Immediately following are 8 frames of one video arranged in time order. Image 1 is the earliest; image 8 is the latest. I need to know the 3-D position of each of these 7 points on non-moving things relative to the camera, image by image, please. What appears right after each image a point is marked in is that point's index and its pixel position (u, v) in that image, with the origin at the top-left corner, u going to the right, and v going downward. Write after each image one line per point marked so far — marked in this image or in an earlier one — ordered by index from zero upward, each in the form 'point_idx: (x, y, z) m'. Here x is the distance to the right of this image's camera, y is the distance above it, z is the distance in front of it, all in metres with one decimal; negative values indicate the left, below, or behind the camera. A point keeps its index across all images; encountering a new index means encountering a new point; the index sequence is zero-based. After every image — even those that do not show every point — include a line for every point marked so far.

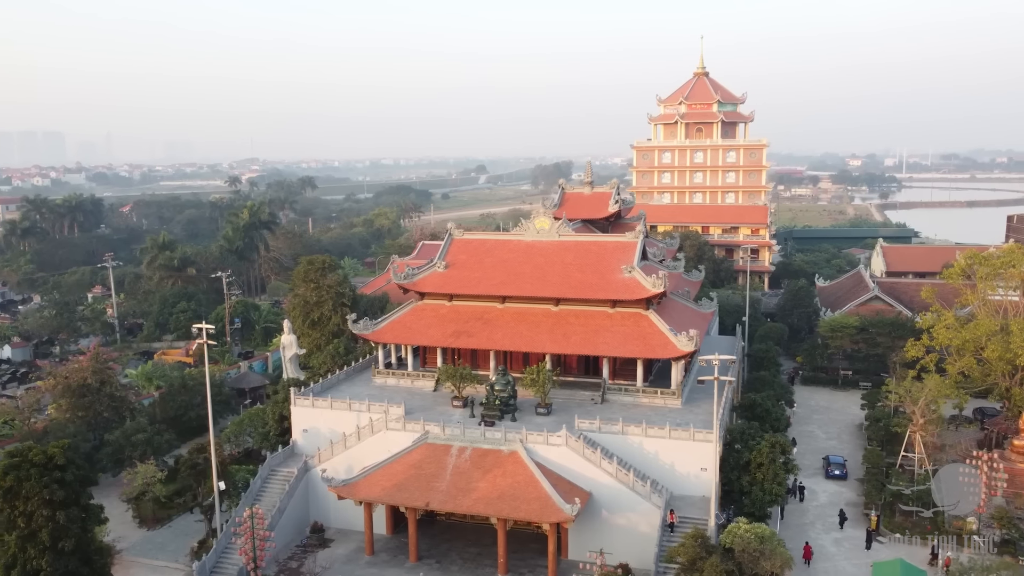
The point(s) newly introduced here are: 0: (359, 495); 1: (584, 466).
0: (-3.8, -5.1, +18.8) m
1: (+1.8, -4.4, +18.9) m
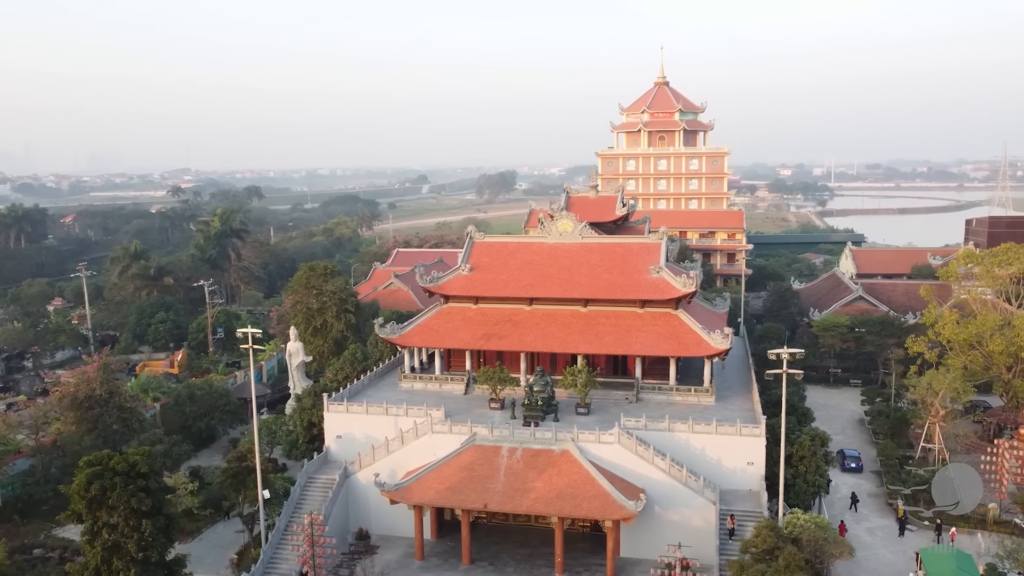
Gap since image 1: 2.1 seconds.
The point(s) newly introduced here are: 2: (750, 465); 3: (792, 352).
0: (-2.4, -5.1, +18.5) m
1: (+3.2, -4.4, +19.1) m
2: (+6.1, -4.6, +19.6) m
3: (+7.9, -1.6, +19.3) m
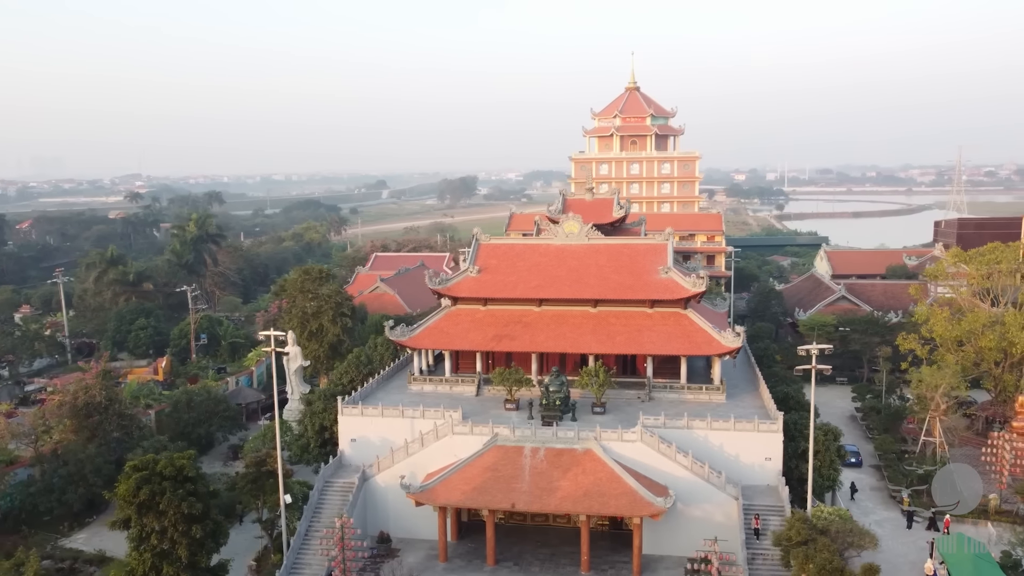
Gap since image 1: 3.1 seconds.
0: (-1.8, -5.1, +18.4) m
1: (+3.8, -4.4, +19.3) m
2: (+6.7, -4.5, +19.9) m
3: (+8.4, -1.5, +19.7) m
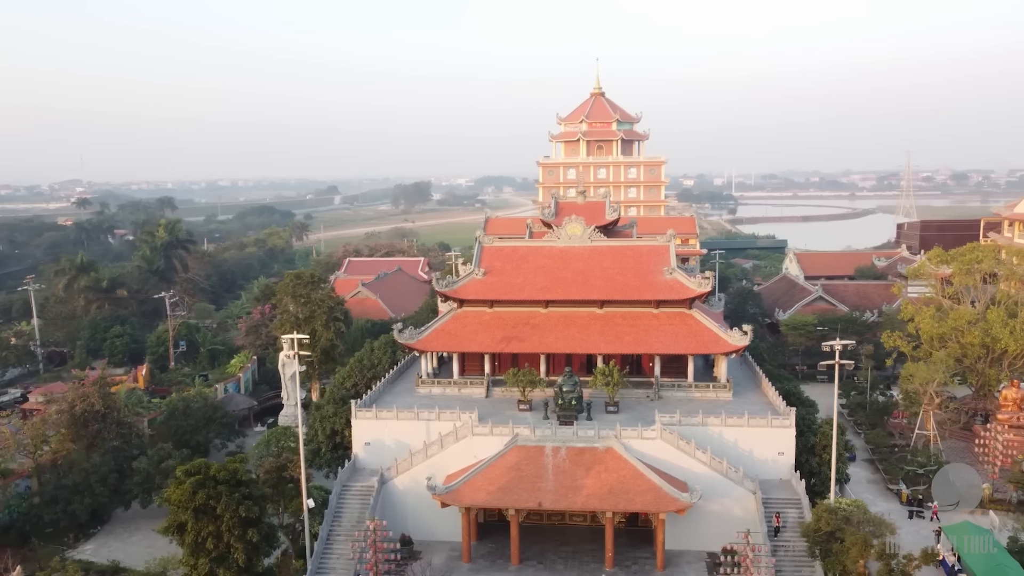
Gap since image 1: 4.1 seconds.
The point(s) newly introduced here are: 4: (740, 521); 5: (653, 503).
0: (-1.1, -5.2, +18.5) m
1: (+4.3, -4.4, +19.6) m
2: (+7.2, -4.5, +20.4) m
3: (+8.9, -1.5, +20.3) m
4: (+5.8, -6.0, +19.4) m
5: (+3.3, -5.1, +18.0) m
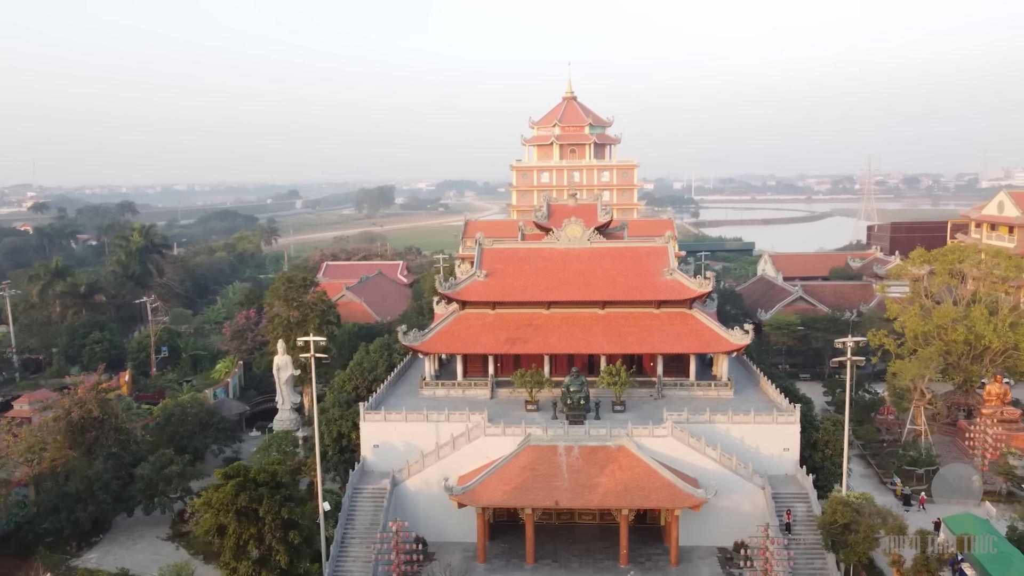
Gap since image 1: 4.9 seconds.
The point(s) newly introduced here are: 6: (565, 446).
0: (-0.7, -5.2, +18.5) m
1: (+4.7, -4.4, +19.9) m
2: (+7.5, -4.5, +20.9) m
3: (+9.2, -1.4, +20.9) m
4: (+6.2, -5.9, +19.8) m
5: (+3.8, -5.1, +18.3) m
6: (+1.4, -4.1, +19.9) m
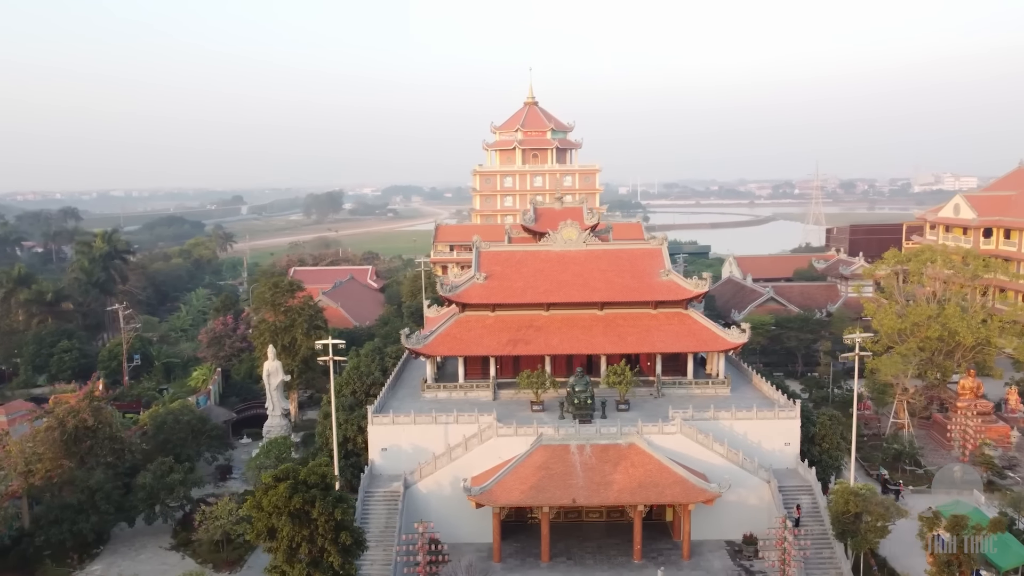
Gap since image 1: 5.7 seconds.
0: (-0.3, -5.2, +18.7) m
1: (+5.0, -4.4, +20.4) m
2: (+7.8, -4.5, +21.5) m
3: (+9.5, -1.4, +21.7) m
4: (+6.6, -5.9, +20.4) m
5: (+4.2, -5.1, +18.7) m
6: (+1.7, -4.2, +20.2) m
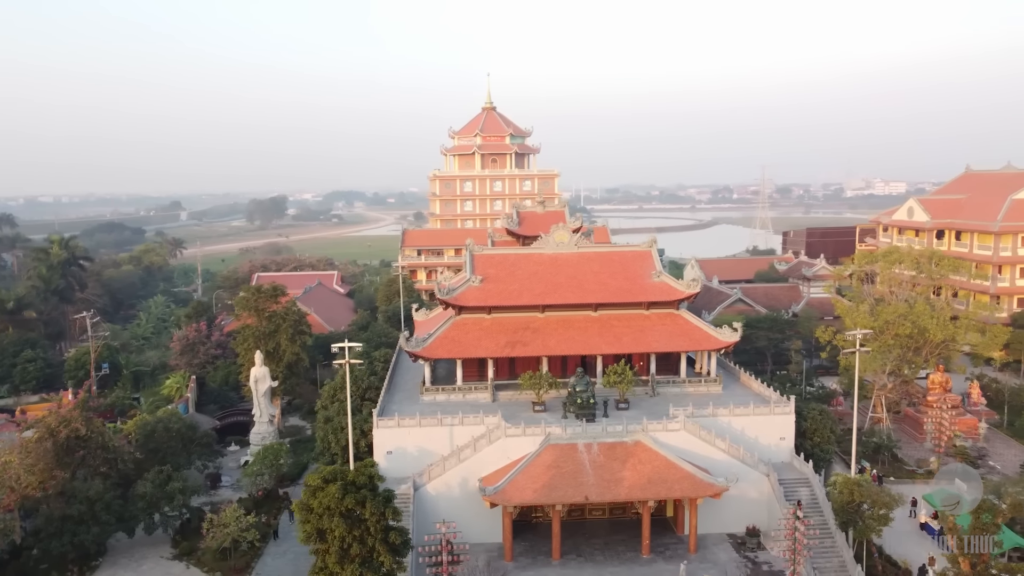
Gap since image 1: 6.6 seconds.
0: (+0.1, -5.3, +19.0) m
1: (+5.2, -4.4, +21.0) m
2: (+7.9, -4.5, +22.3) m
3: (+9.6, -1.4, +22.6) m
4: (+6.8, -5.9, +21.1) m
5: (+4.5, -5.1, +19.2) m
6: (+2.0, -4.2, +20.6) m
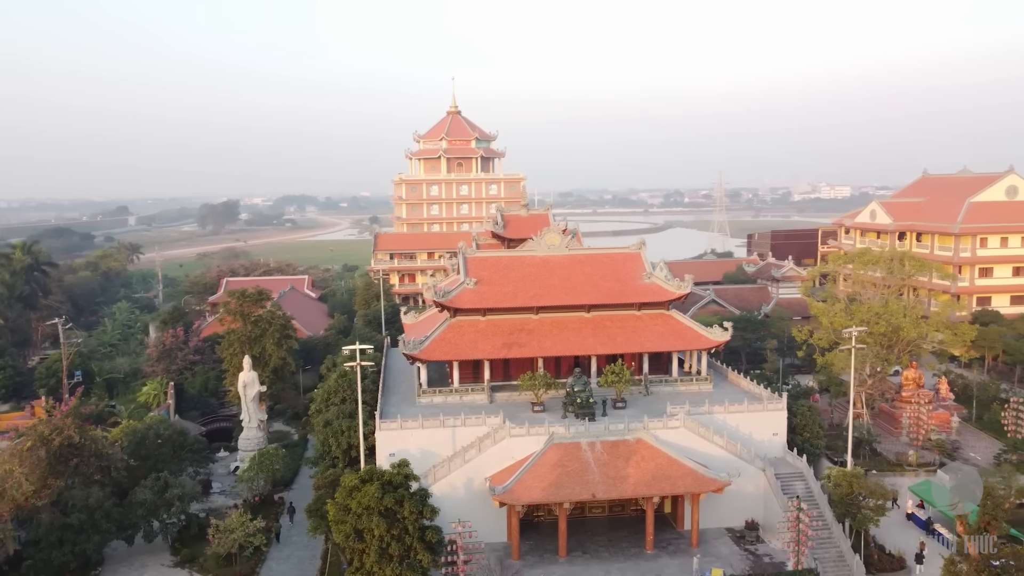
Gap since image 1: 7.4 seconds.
0: (+0.3, -5.3, +19.2) m
1: (+5.3, -4.4, +21.5) m
2: (+8.0, -4.5, +23.0) m
3: (+9.5, -1.4, +23.3) m
4: (+6.9, -5.9, +21.7) m
5: (+4.7, -5.1, +19.7) m
6: (+2.1, -4.2, +21.0) m
